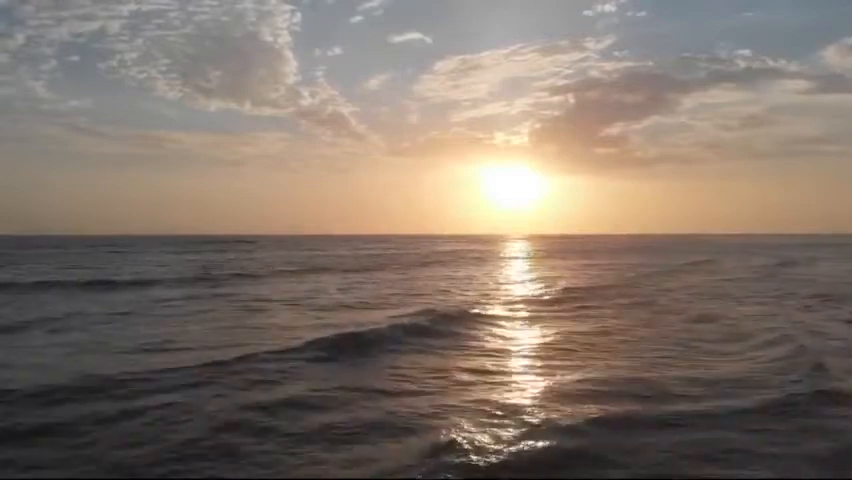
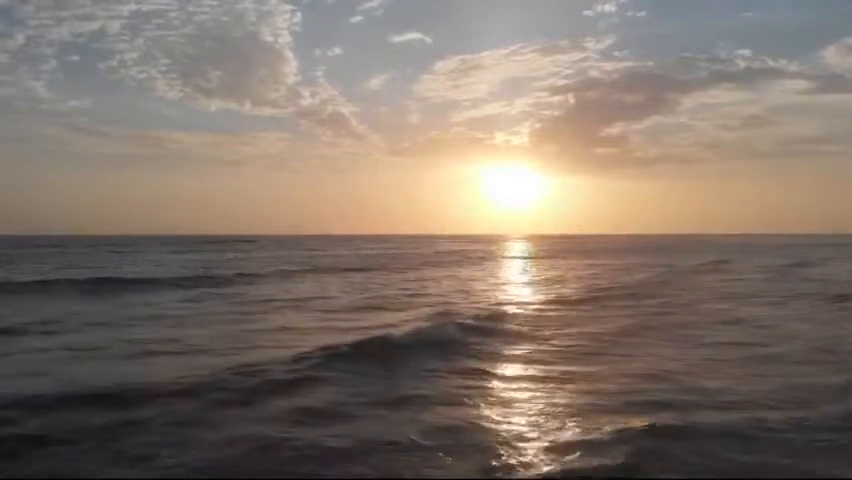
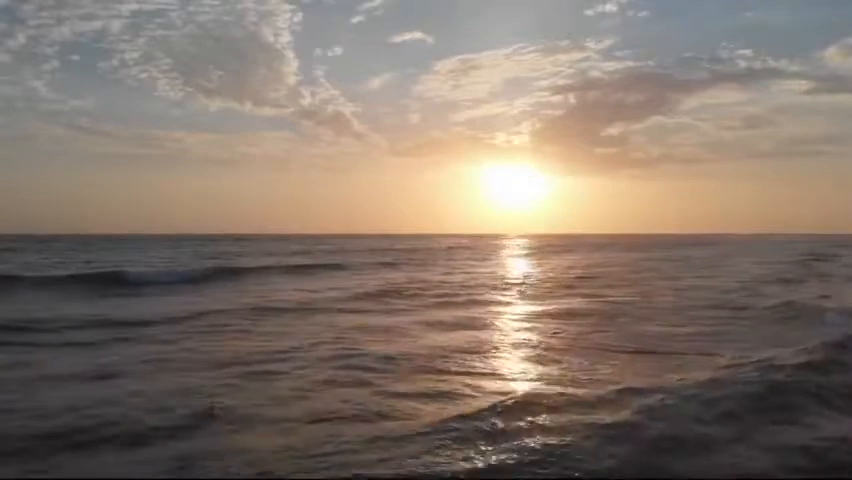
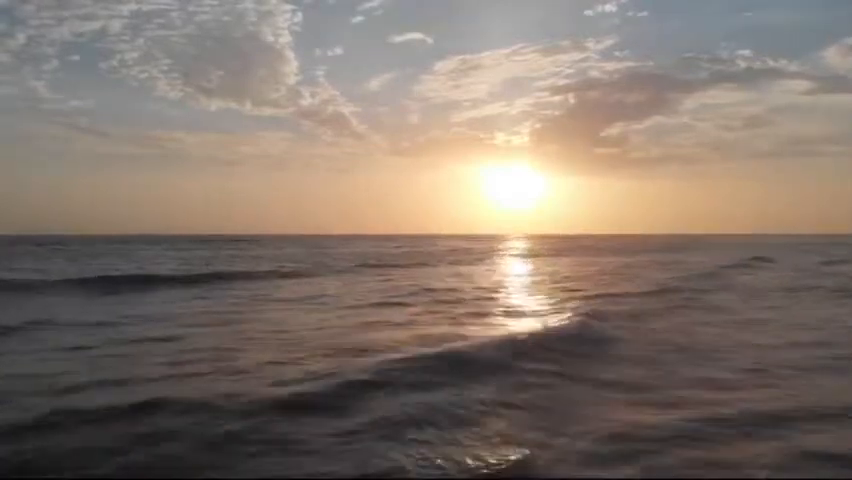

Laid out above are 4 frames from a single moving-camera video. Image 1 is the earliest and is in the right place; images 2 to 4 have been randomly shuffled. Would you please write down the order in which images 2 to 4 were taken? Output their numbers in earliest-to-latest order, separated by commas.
2, 4, 3
